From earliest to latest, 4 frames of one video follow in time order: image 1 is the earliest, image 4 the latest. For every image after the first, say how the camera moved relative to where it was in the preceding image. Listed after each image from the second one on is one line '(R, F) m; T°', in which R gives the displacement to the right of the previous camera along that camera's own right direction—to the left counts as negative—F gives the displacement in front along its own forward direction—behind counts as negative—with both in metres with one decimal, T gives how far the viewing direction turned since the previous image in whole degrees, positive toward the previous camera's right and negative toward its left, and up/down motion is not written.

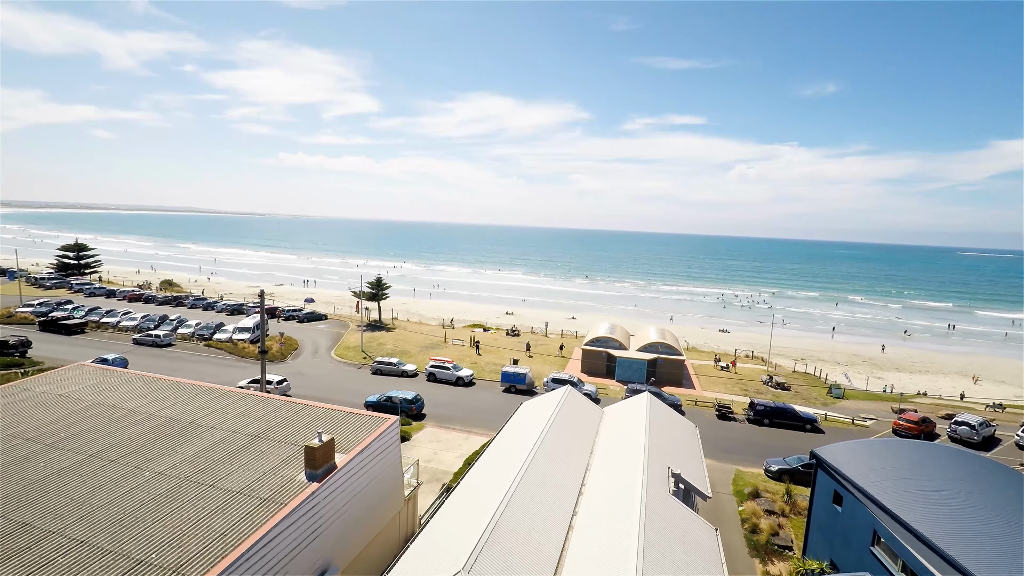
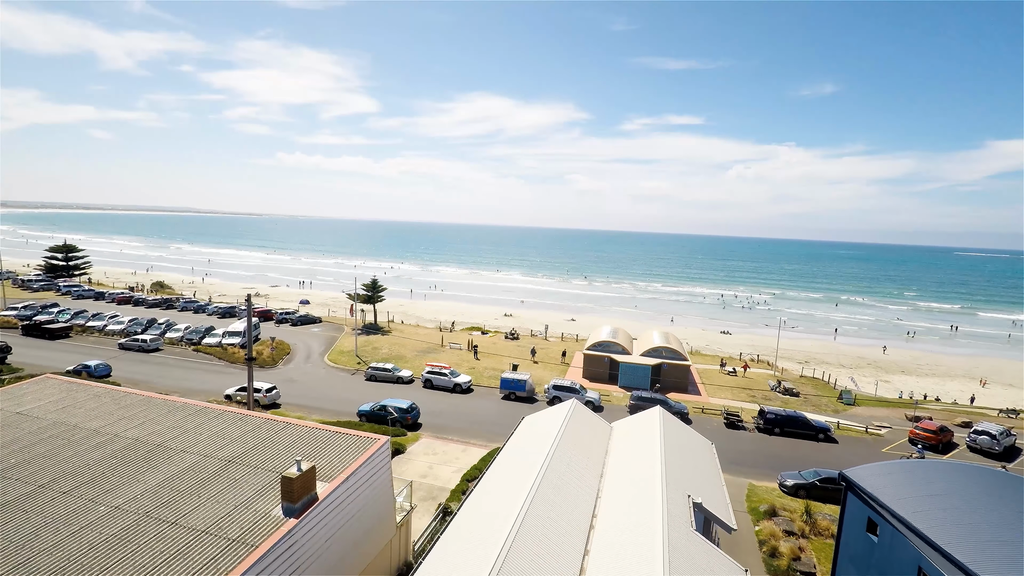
(-0.1, +1.0) m; 0°
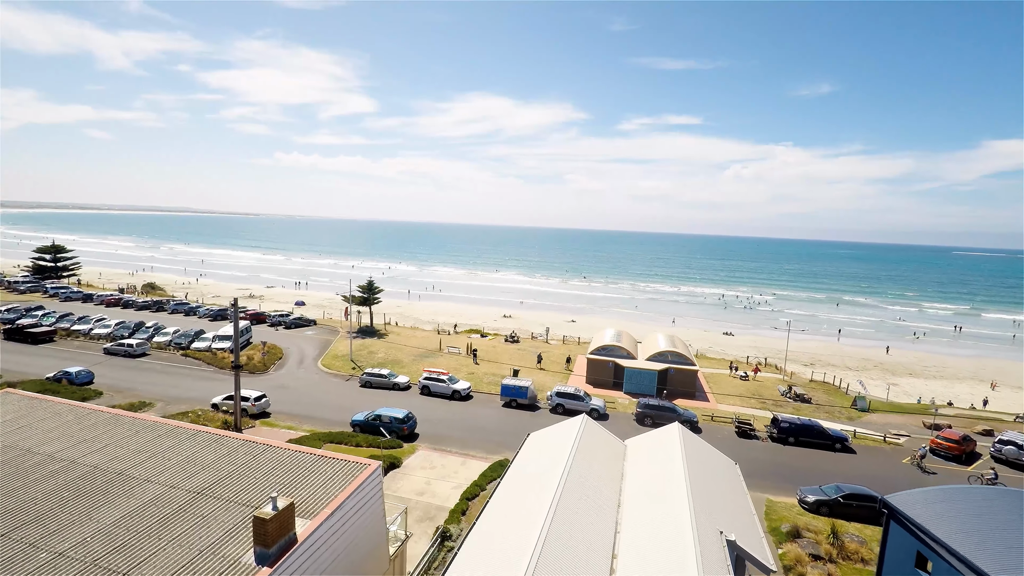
(-0.2, +1.1) m; 0°
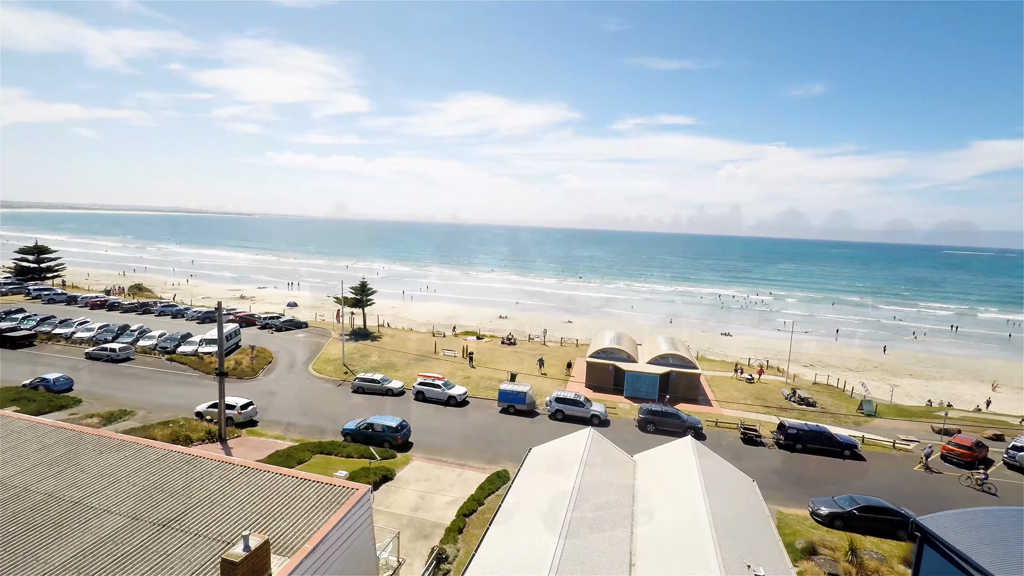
(-0.1, +0.8) m; +1°
